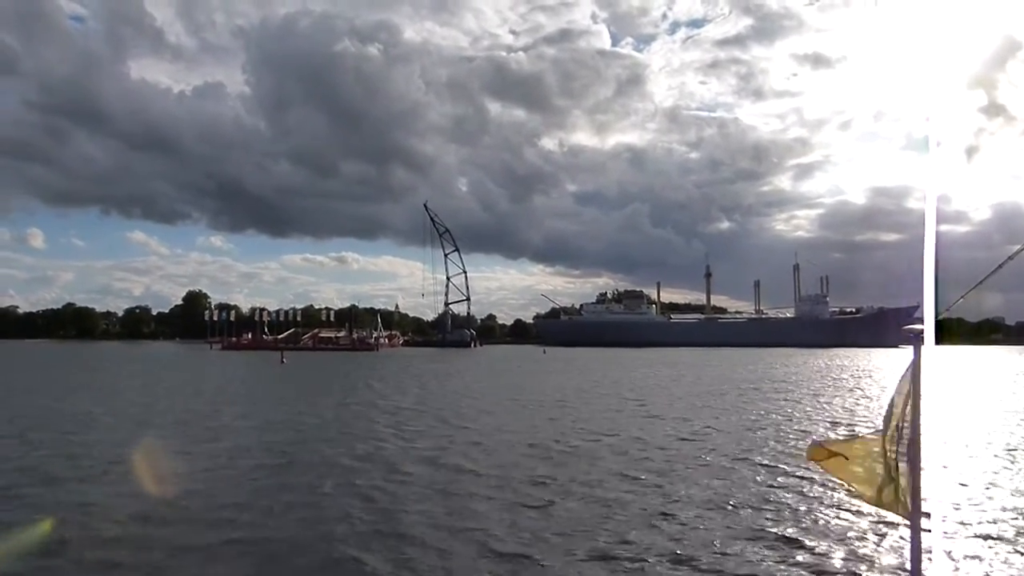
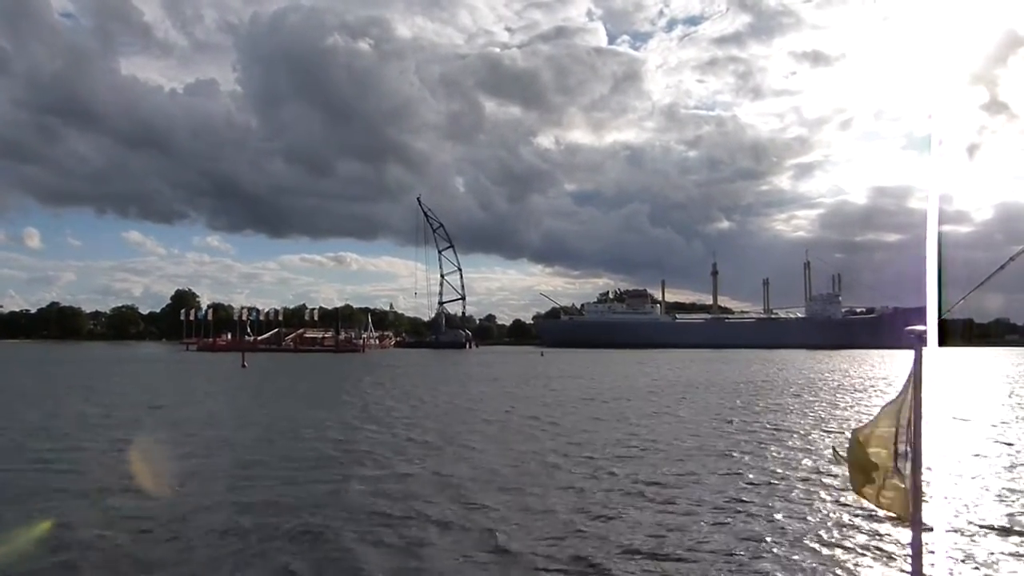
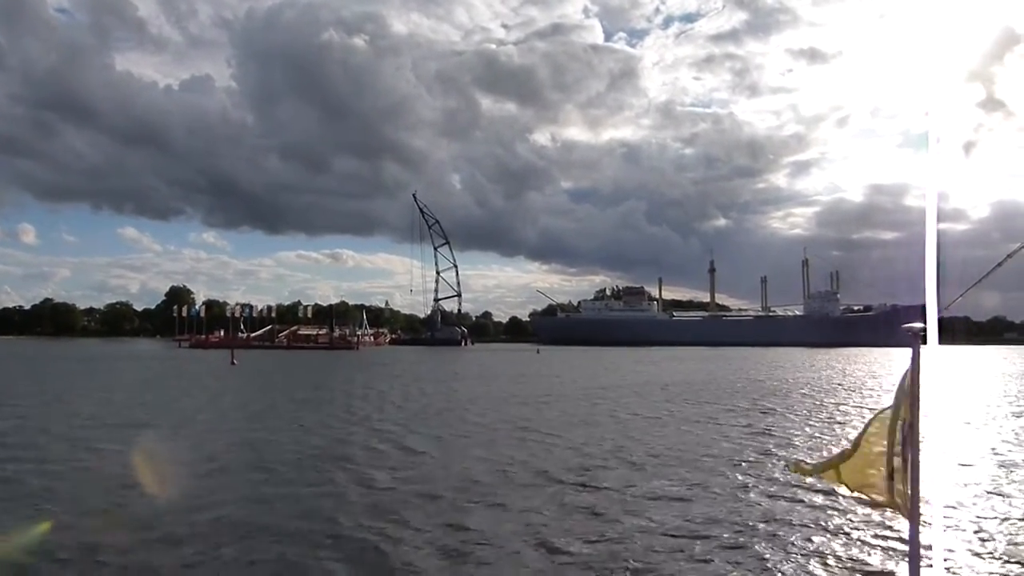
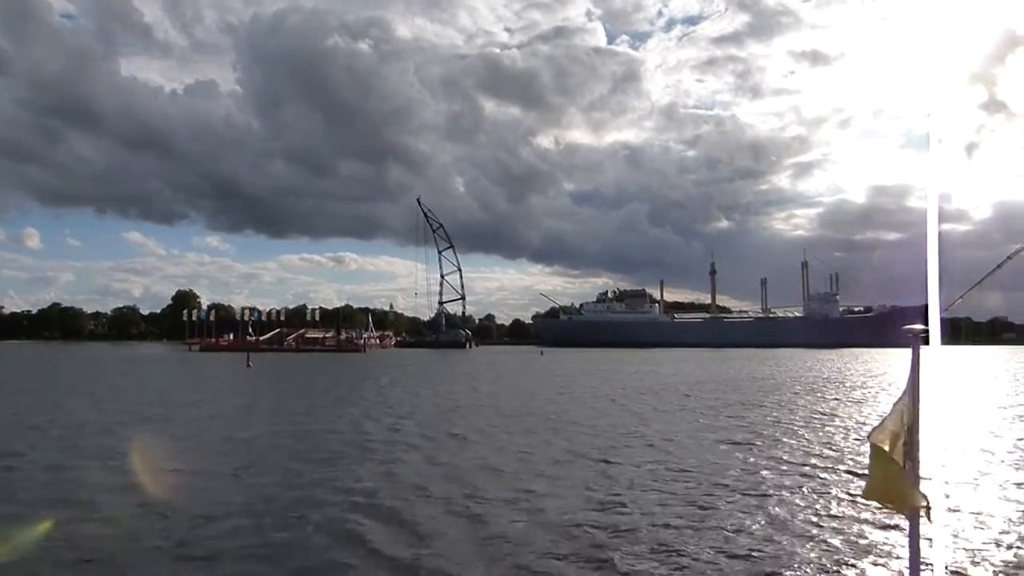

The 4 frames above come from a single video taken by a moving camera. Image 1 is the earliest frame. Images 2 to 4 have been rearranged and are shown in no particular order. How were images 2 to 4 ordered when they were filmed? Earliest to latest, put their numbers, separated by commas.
4, 2, 3
